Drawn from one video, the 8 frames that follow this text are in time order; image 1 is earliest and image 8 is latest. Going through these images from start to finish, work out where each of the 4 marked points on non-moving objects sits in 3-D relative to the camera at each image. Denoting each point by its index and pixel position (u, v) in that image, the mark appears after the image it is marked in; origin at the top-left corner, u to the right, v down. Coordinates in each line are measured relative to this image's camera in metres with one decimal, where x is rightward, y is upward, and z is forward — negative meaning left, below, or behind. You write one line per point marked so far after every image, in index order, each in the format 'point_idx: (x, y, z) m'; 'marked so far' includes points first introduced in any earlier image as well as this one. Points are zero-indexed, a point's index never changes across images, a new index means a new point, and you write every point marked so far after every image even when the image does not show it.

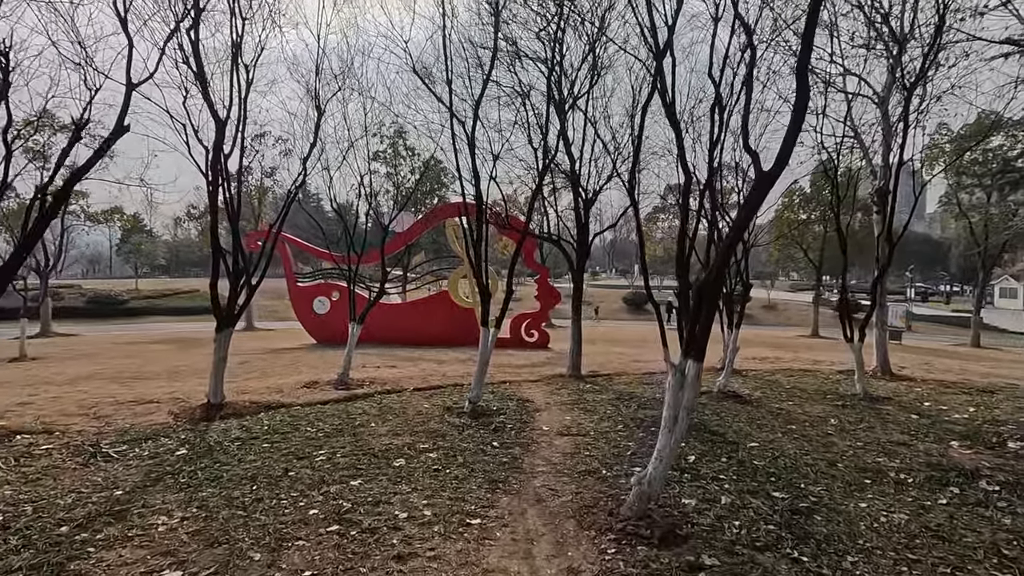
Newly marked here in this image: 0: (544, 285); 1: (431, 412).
0: (+1.0, +0.1, +16.1) m
1: (-1.1, -1.6, +6.9) m
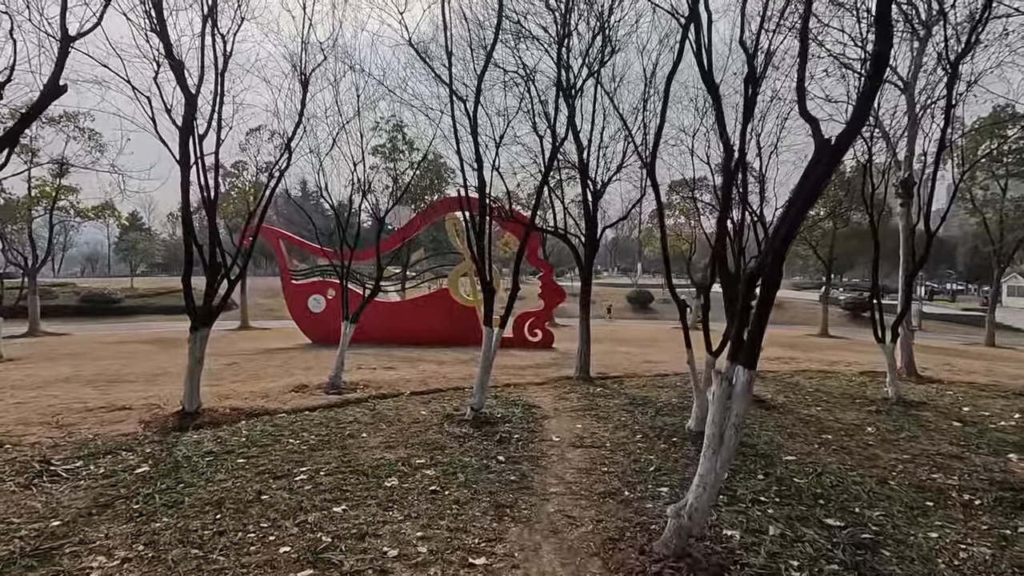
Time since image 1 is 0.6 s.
0: (+1.1, +0.2, +15.5) m
1: (-1.0, -1.6, +6.3) m
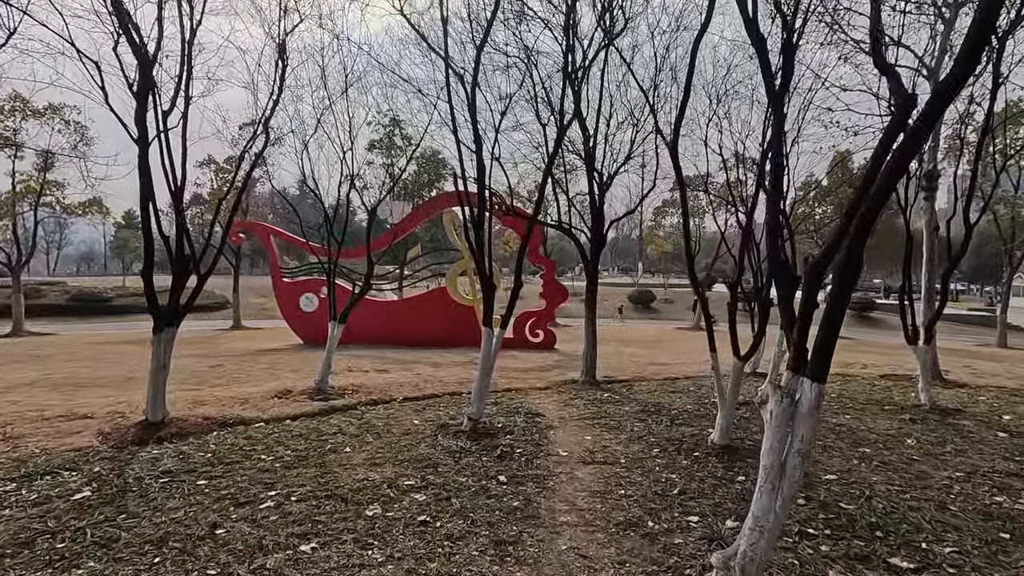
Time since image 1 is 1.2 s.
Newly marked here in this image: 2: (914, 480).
0: (+1.1, +0.2, +14.9) m
1: (-1.0, -1.5, +5.7) m
2: (+3.5, -1.7, +4.6) m
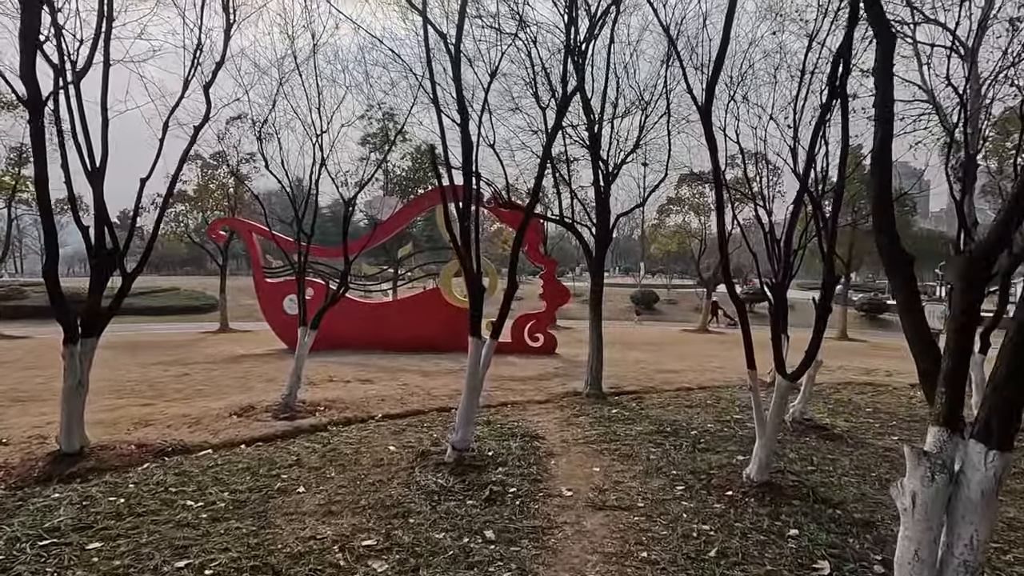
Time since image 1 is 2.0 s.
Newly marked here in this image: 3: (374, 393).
0: (+1.0, +0.2, +13.9) m
1: (-1.0, -1.6, +4.7) m
2: (+3.4, -1.7, +3.7) m
3: (-2.1, -1.6, +7.9) m
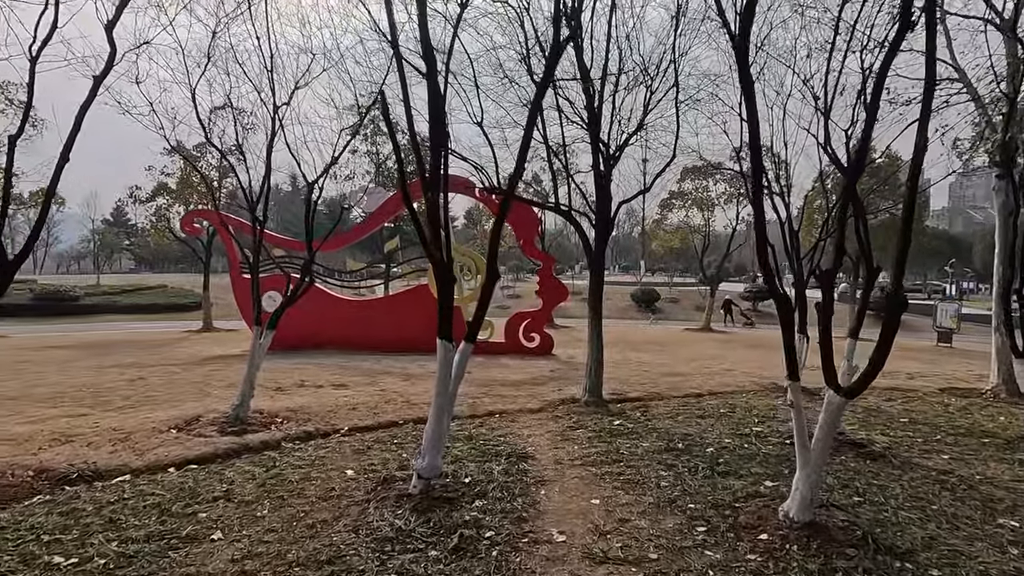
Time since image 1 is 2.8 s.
0: (+0.9, +0.3, +13.0) m
1: (-1.2, -1.5, +3.8) m
2: (+3.3, -1.6, +2.8) m
3: (-2.2, -1.5, +7.0) m
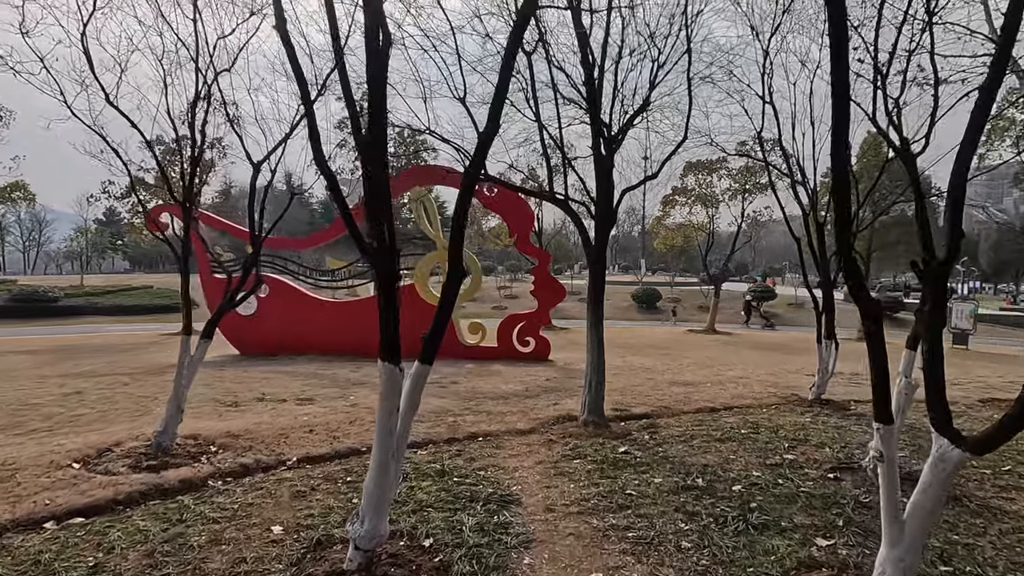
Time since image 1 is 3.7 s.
0: (+0.7, +0.3, +12.0) m
1: (-1.3, -1.5, +2.8) m
2: (+3.2, -1.6, +1.8) m
3: (-2.4, -1.5, +6.0) m
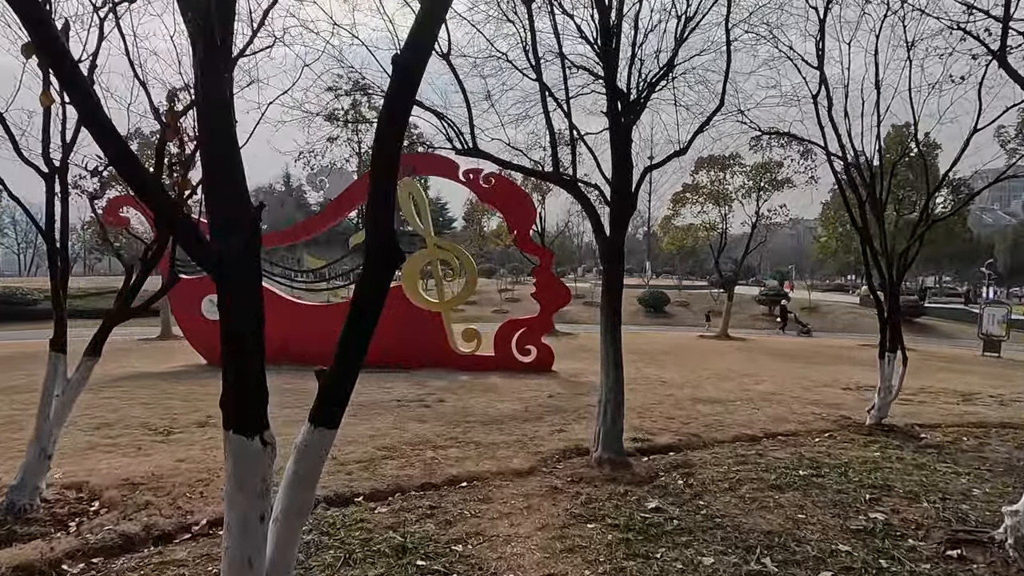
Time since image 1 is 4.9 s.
0: (+0.7, +0.2, +10.7) m
1: (-1.4, -1.5, +1.5) m
2: (+3.1, -1.6, +0.5) m
3: (-2.4, -1.5, +4.7) m
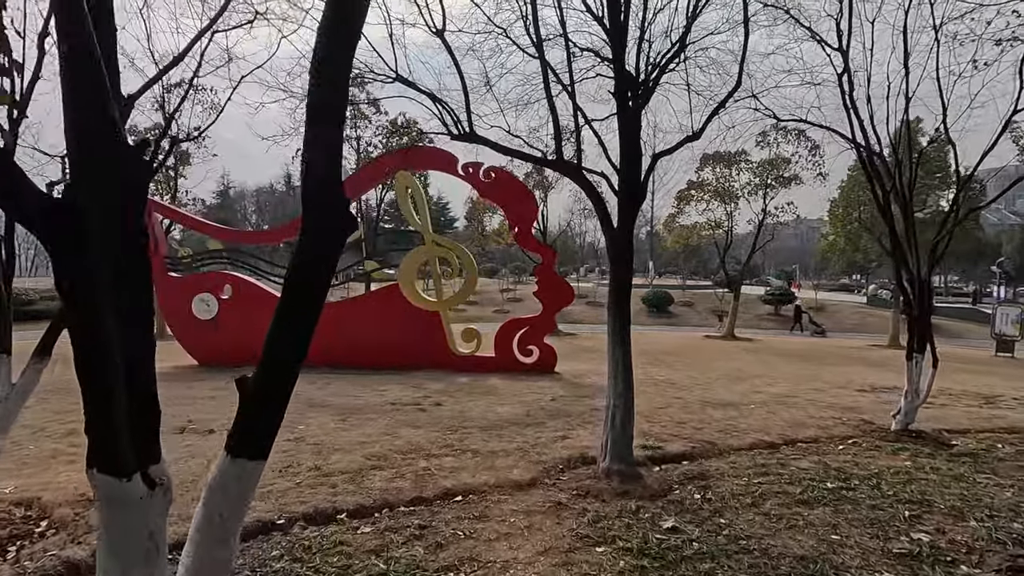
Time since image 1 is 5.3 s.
0: (+0.7, +0.3, +10.3) m
1: (-1.4, -1.4, +1.1) m
2: (+3.1, -1.6, +0.1) m
3: (-2.4, -1.5, +4.3) m
